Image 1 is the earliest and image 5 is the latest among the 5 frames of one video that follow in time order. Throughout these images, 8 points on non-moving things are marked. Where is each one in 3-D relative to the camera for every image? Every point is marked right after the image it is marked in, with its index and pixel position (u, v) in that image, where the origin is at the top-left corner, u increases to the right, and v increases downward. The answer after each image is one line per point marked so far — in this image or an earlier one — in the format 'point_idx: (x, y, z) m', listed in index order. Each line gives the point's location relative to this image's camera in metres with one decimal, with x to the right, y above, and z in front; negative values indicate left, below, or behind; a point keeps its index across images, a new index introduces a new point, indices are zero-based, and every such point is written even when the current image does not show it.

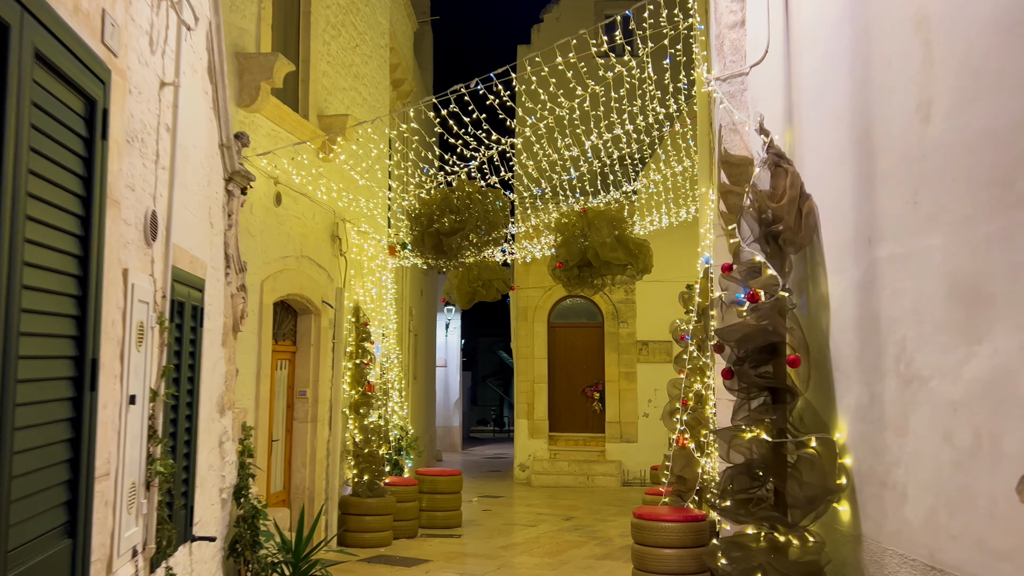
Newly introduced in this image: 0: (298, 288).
0: (-1.7, 0.0, +6.9) m
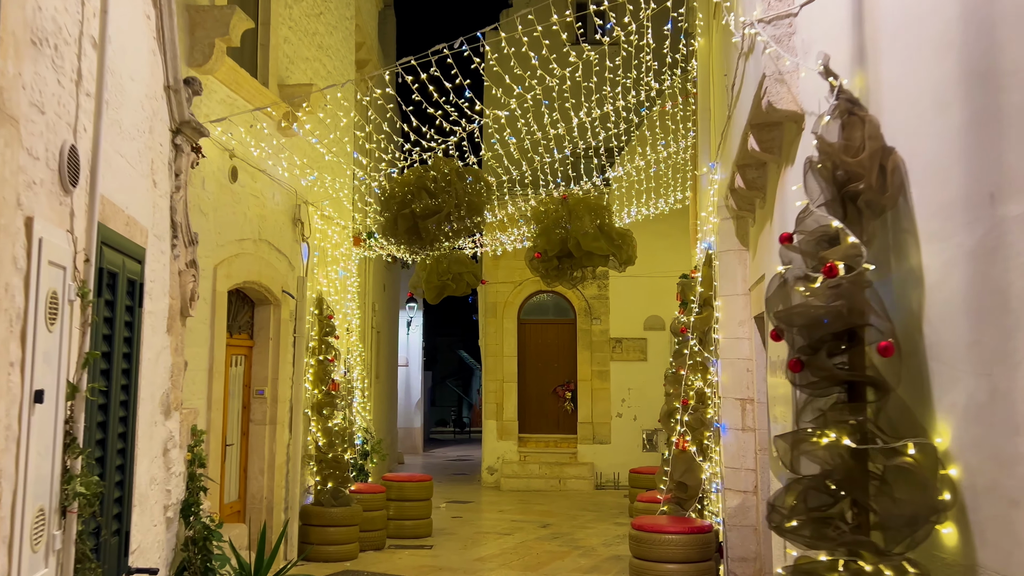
0: (-1.8, +0.1, +6.2) m
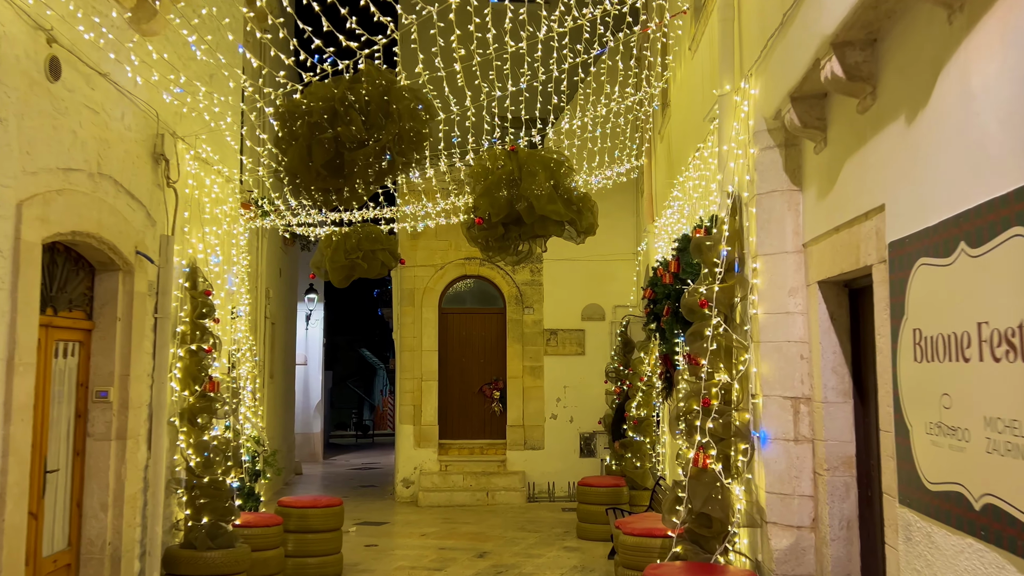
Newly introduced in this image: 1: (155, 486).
0: (-2.1, +0.3, +4.3) m
1: (-2.1, -1.2, +5.1) m
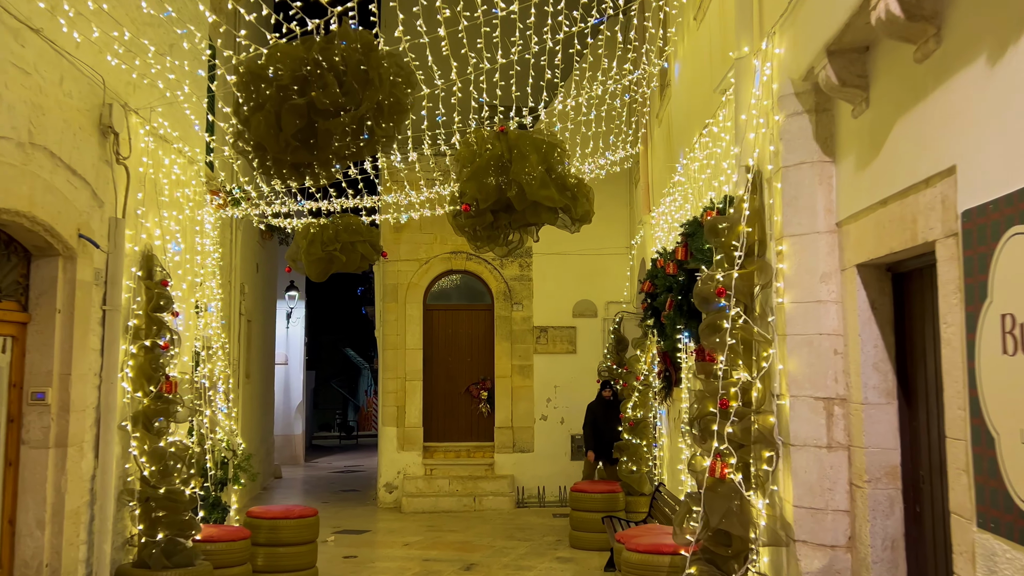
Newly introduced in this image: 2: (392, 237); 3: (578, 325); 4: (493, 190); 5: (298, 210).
0: (-2.1, +0.4, +3.7) m
1: (-2.2, -1.1, +4.6) m
2: (-1.6, +0.7, +11.3) m
3: (+0.8, -0.5, +11.1) m
4: (-0.1, +0.7, +6.4) m
5: (-2.2, +0.8, +8.7) m
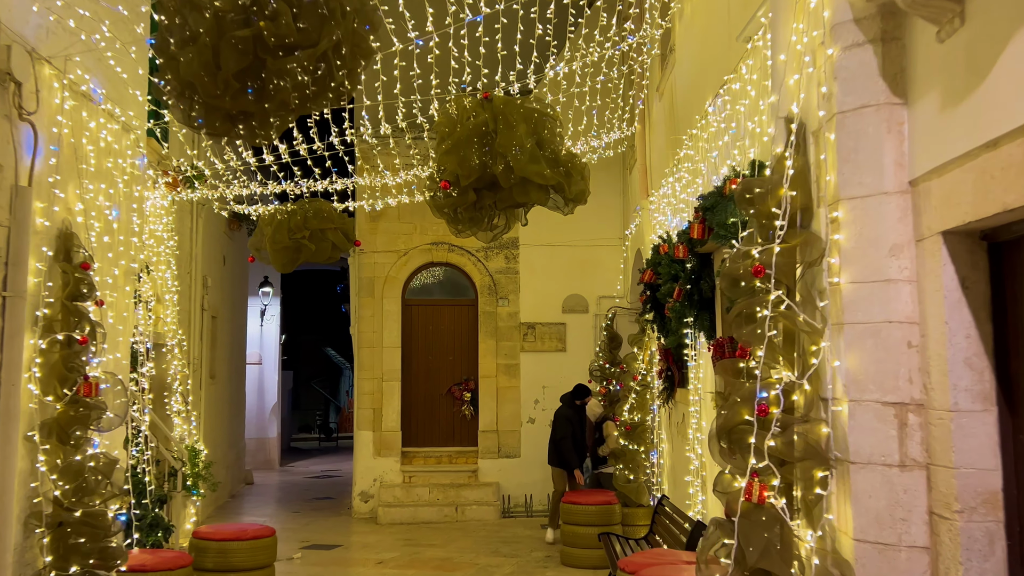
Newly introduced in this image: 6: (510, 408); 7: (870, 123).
0: (-2.2, +0.5, +2.9) m
1: (-2.2, -1.0, +3.8) m
2: (-1.7, +0.7, +10.5) m
3: (+0.7, -0.4, +10.4) m
4: (-0.2, +0.8, +5.6) m
5: (-2.3, +0.9, +7.9) m
6: (0.0, -1.4, +10.2) m
7: (+1.2, +0.5, +2.8) m
